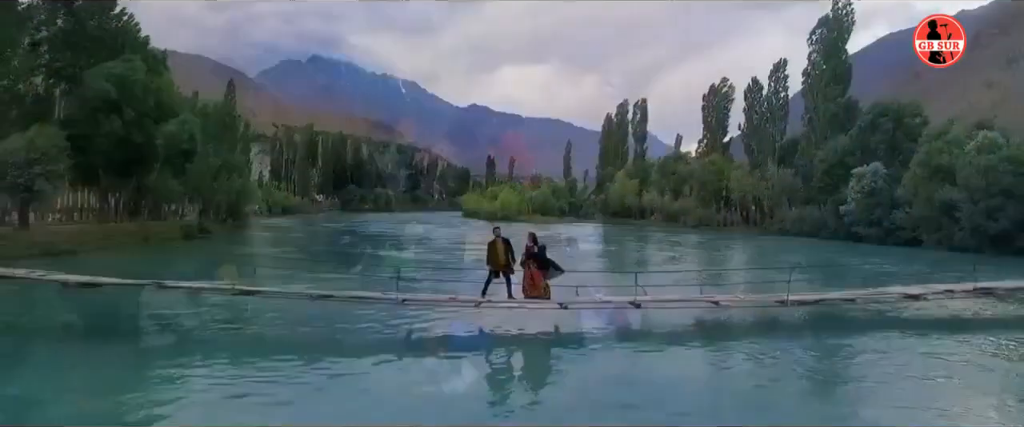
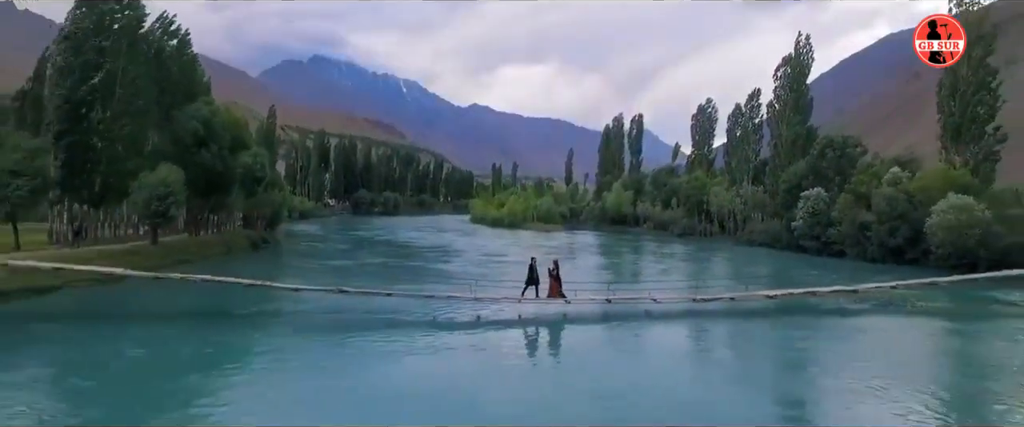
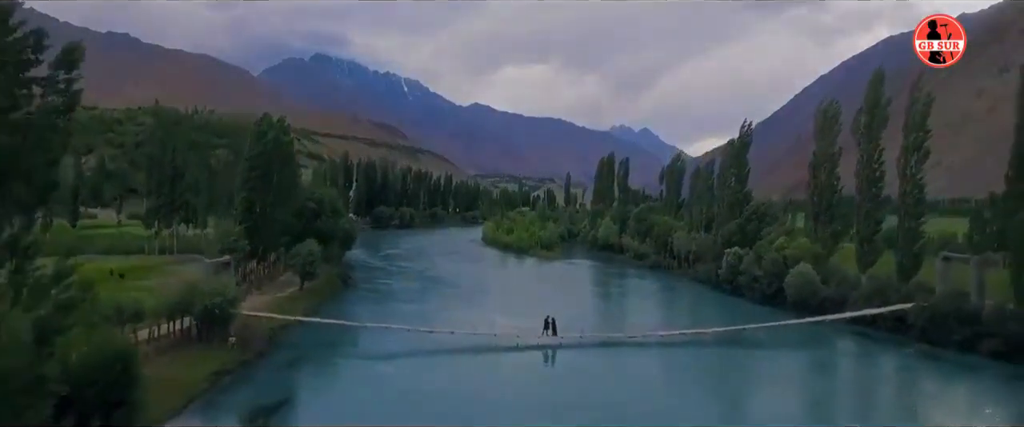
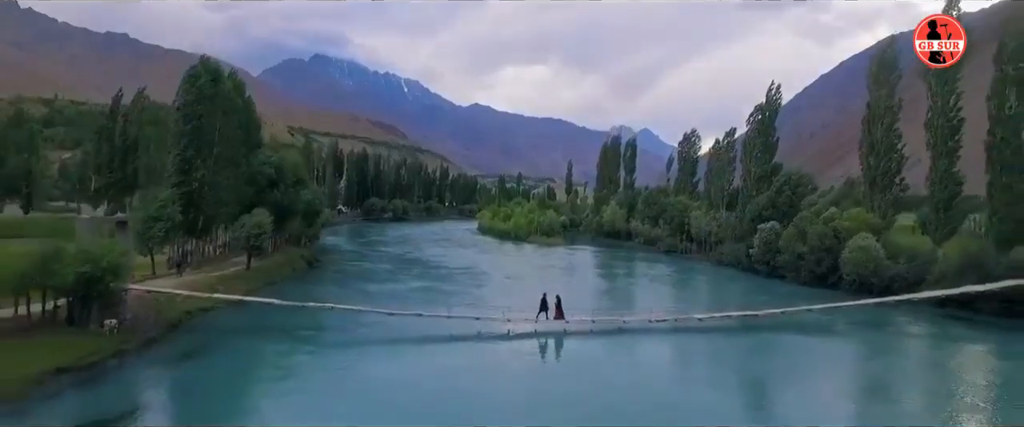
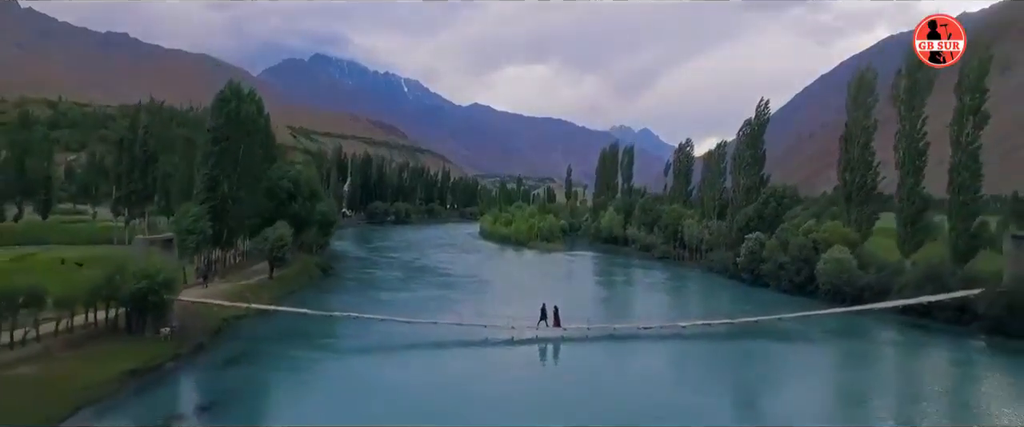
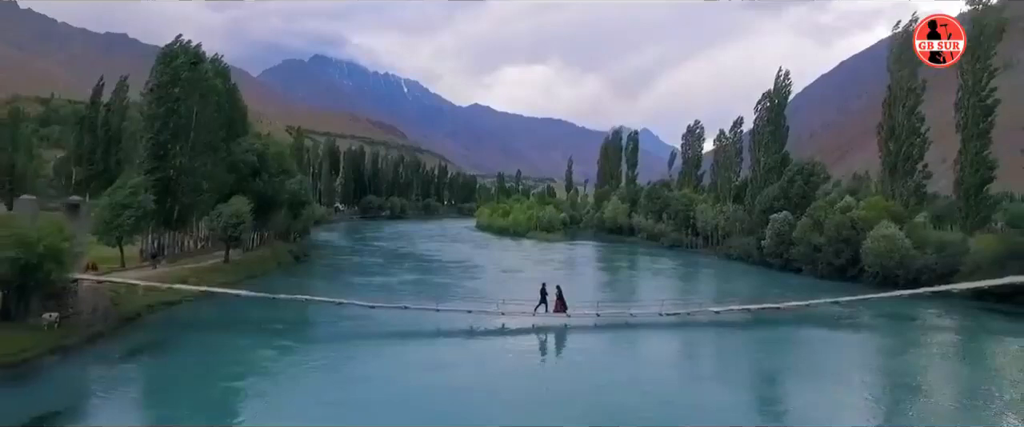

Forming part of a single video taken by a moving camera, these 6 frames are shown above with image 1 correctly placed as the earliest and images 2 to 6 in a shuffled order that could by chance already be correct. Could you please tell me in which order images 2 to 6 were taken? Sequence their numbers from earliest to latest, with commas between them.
2, 6, 4, 5, 3
